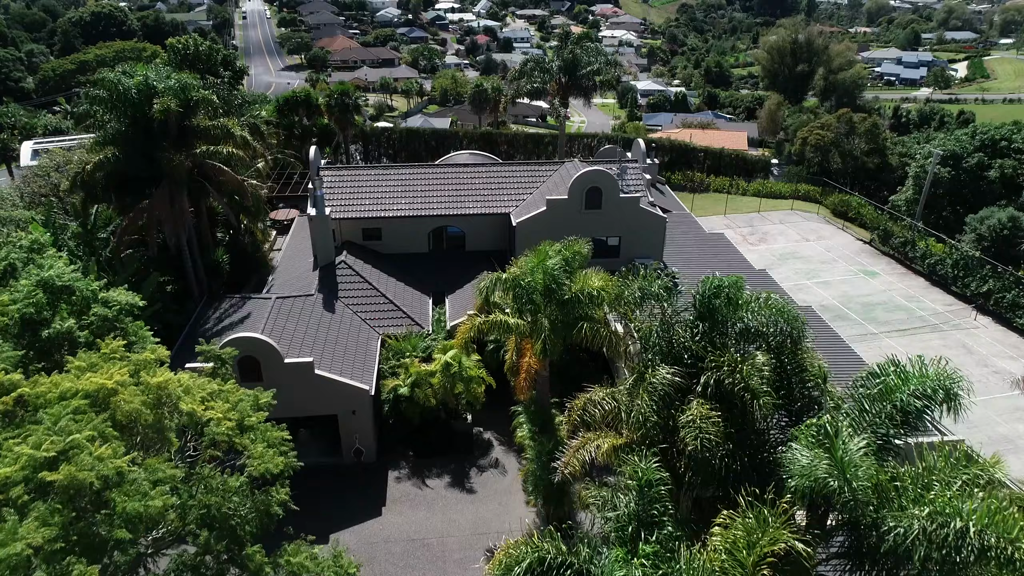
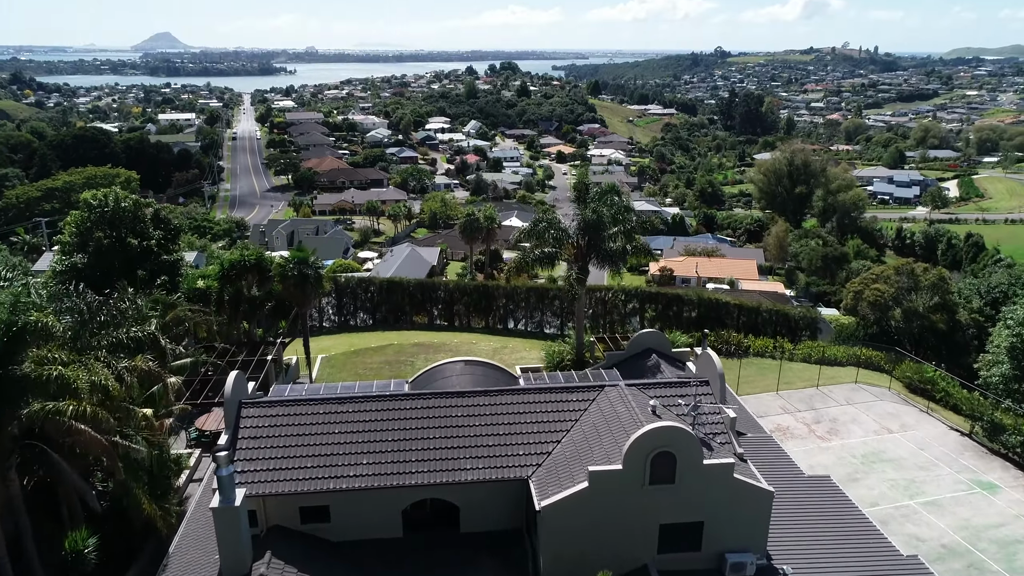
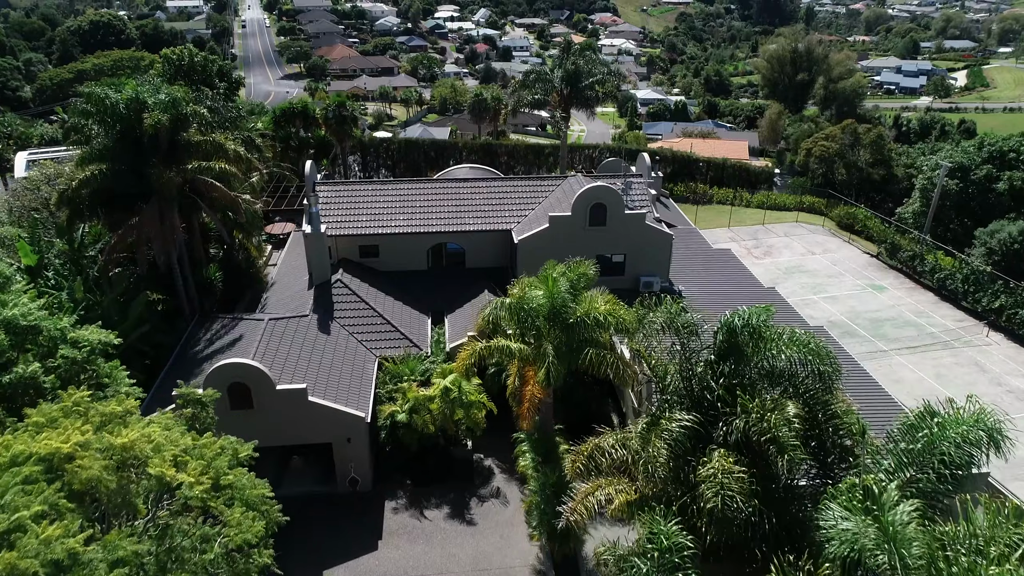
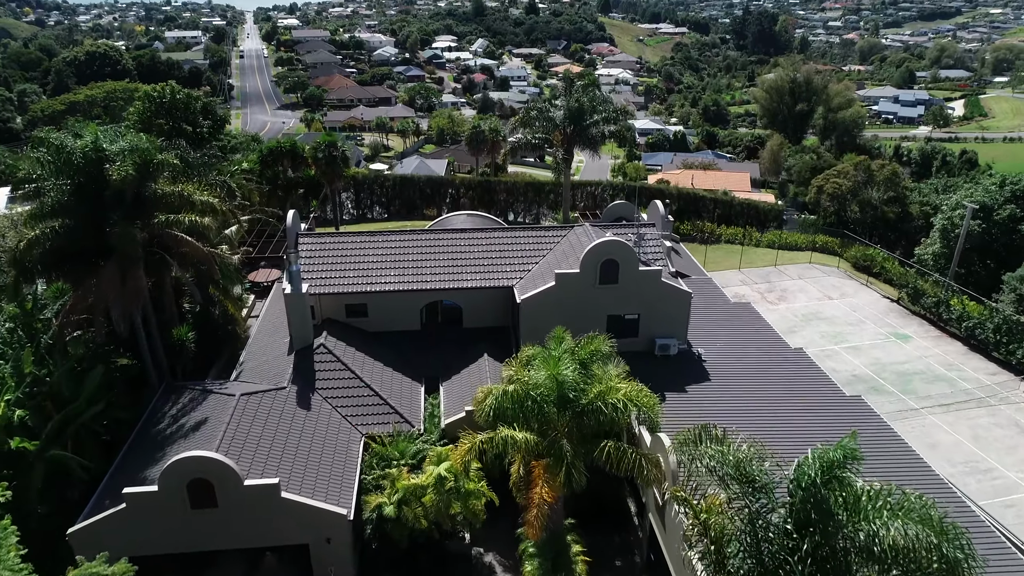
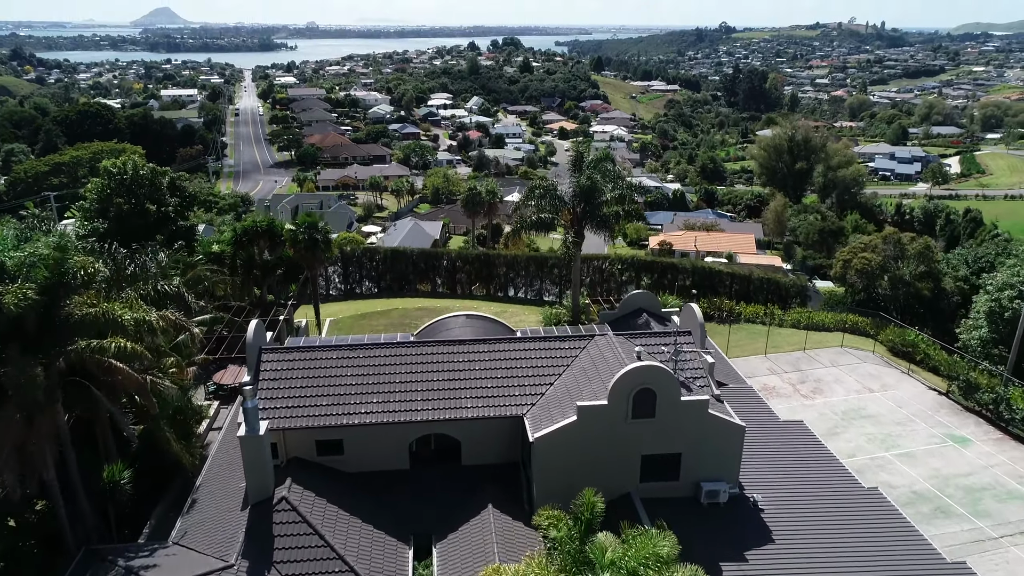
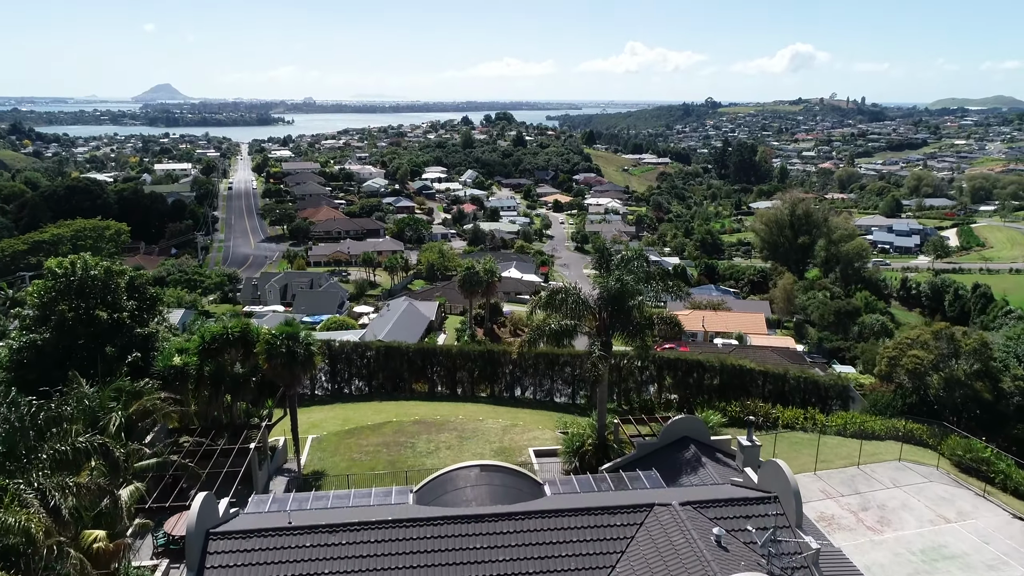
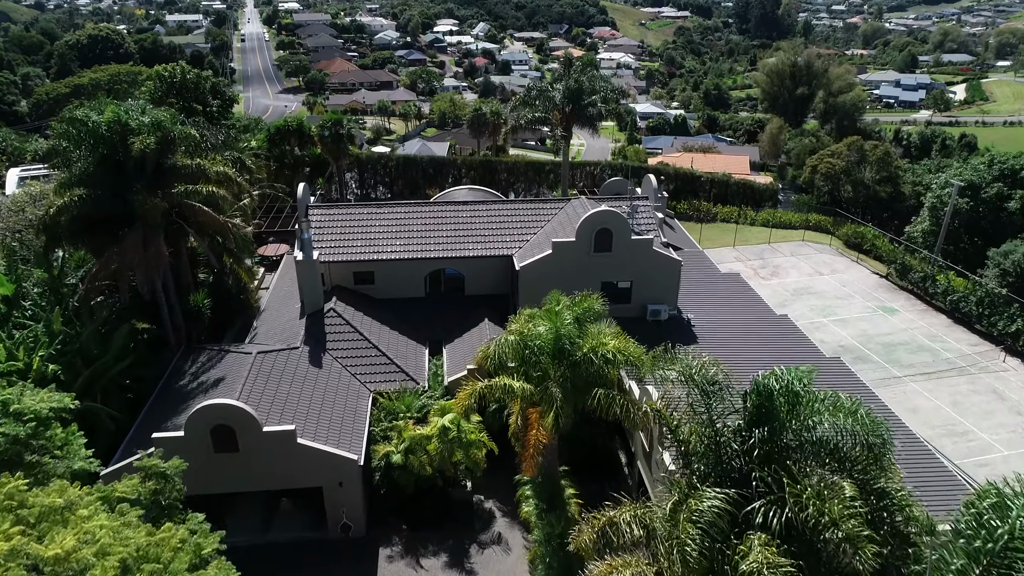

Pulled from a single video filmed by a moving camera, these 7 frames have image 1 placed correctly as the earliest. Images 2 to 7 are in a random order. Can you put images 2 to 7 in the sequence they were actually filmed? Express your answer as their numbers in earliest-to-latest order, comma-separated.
3, 7, 4, 5, 2, 6
